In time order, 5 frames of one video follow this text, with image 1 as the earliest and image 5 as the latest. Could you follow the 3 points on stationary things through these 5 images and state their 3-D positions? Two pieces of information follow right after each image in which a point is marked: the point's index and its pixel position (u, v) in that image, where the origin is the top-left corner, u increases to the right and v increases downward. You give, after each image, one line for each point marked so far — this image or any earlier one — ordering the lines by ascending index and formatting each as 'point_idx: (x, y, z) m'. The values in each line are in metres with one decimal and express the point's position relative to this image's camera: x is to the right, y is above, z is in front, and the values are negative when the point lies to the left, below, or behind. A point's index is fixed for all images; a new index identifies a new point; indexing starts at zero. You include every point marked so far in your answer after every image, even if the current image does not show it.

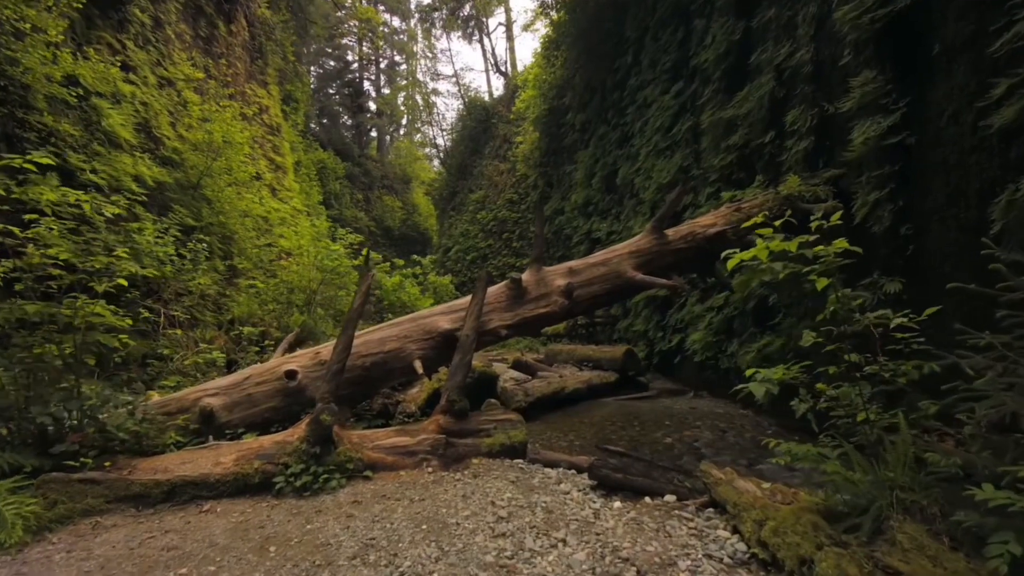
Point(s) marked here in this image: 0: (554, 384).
0: (+0.5, -1.3, +6.8) m
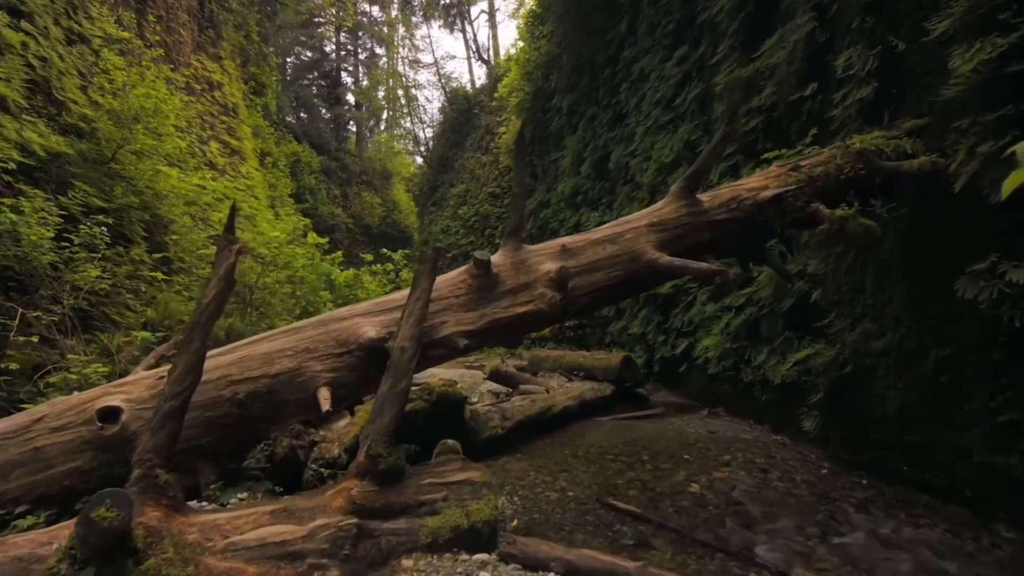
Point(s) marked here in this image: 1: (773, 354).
0: (+0.3, -1.2, +5.4) m
1: (+2.7, -0.7, +5.1) m
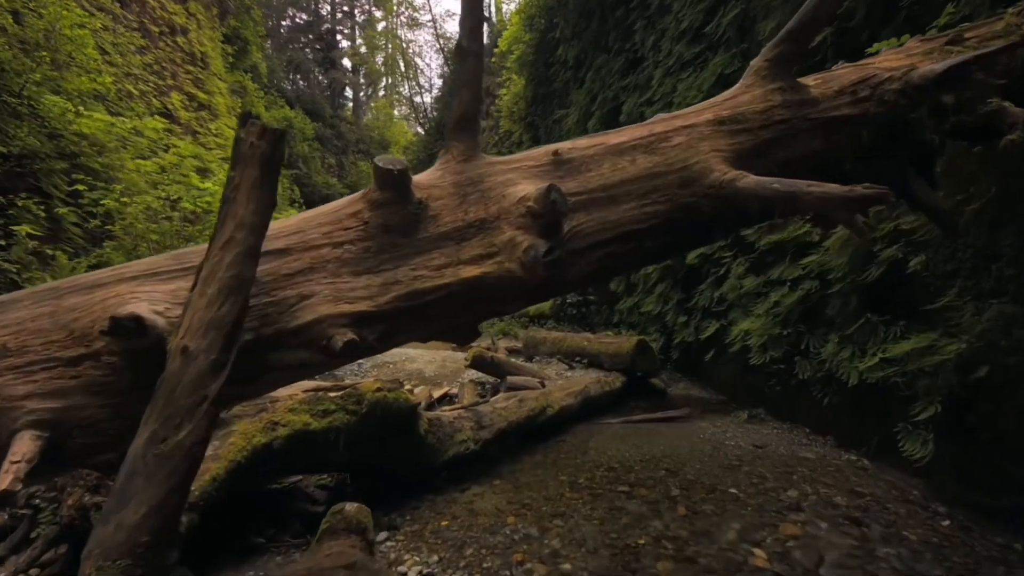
0: (+0.1, -0.9, +4.1) m
1: (+2.5, -0.4, +3.8) m
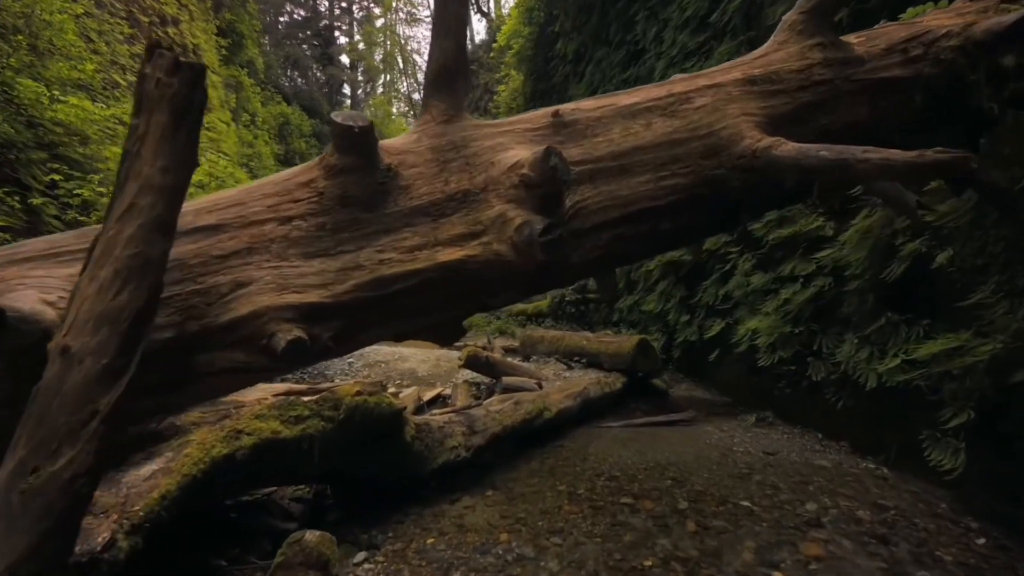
0: (+0.1, -0.9, +3.9) m
1: (+2.5, -0.4, +3.6) m
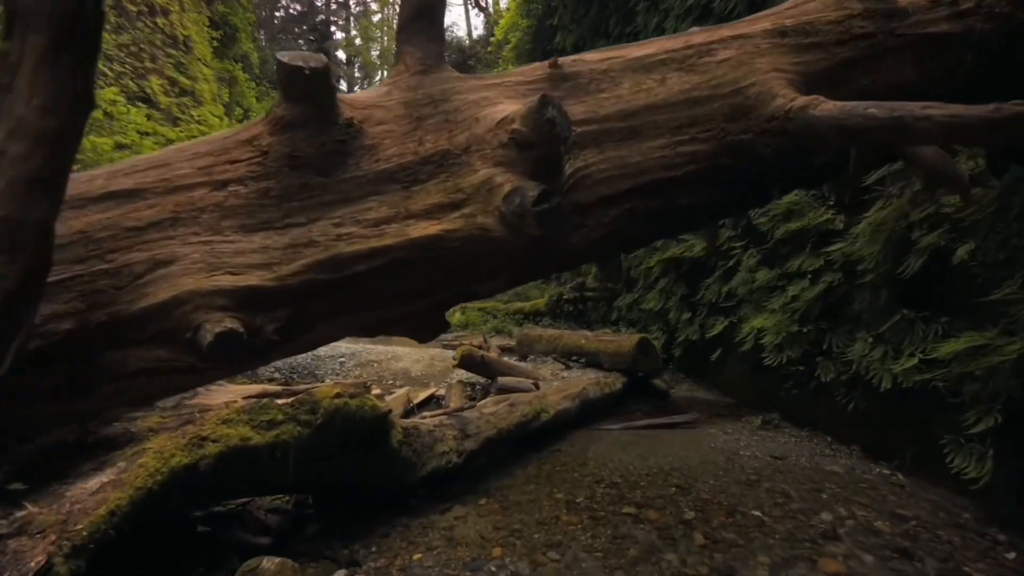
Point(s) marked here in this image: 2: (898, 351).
0: (0.0, -0.9, +3.7) m
1: (+2.5, -0.4, +3.4) m
2: (+2.5, -0.4, +3.3) m
